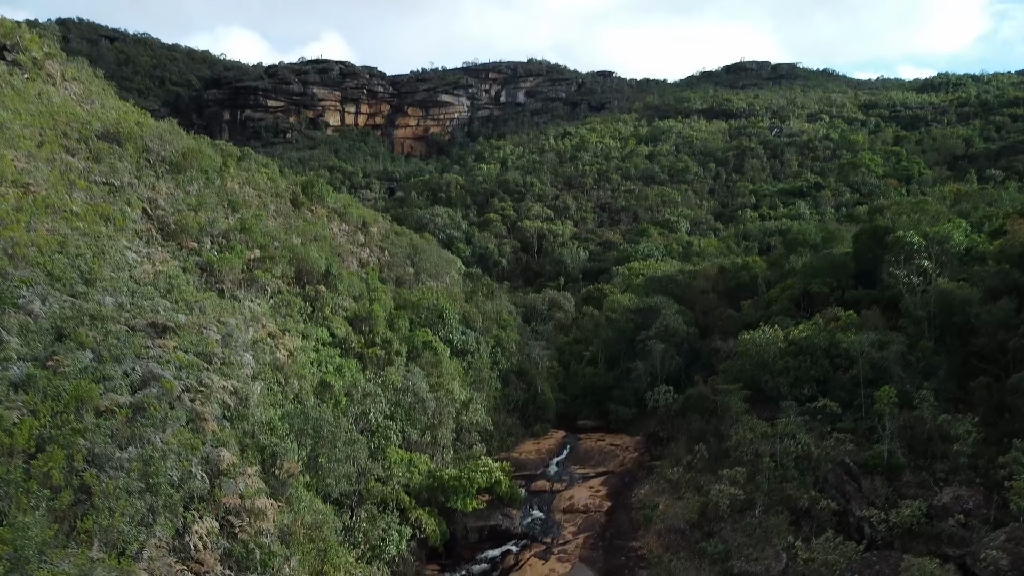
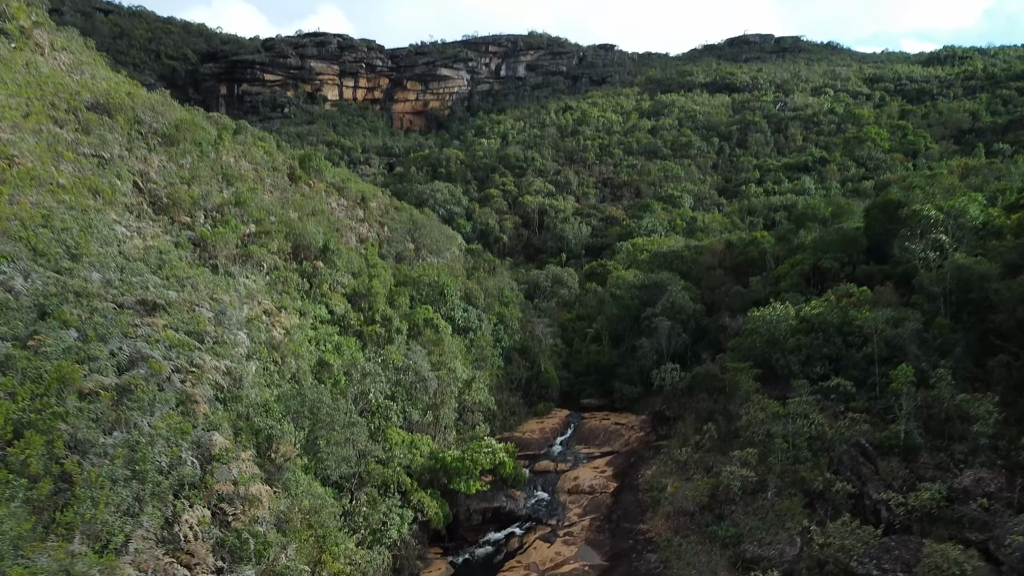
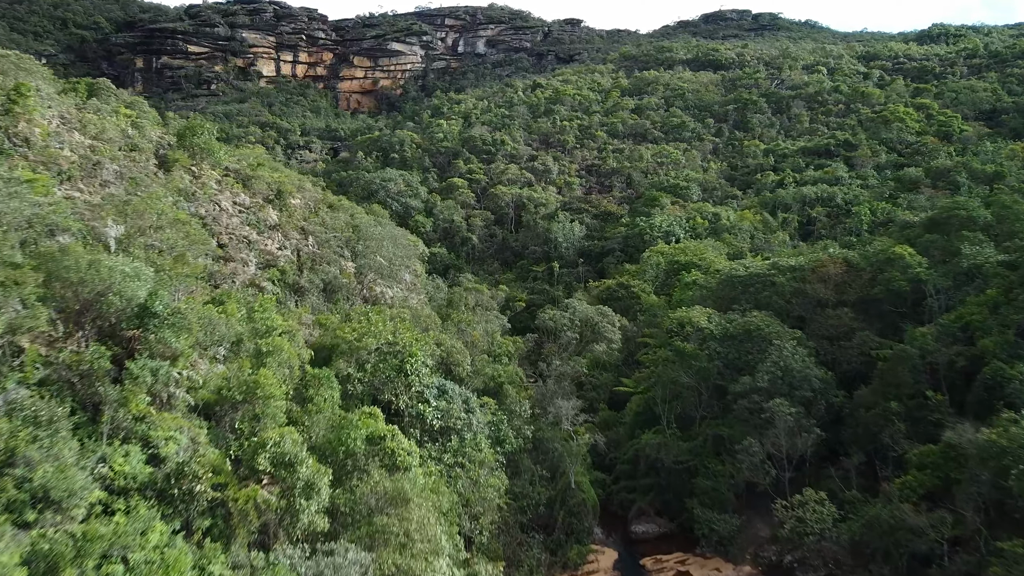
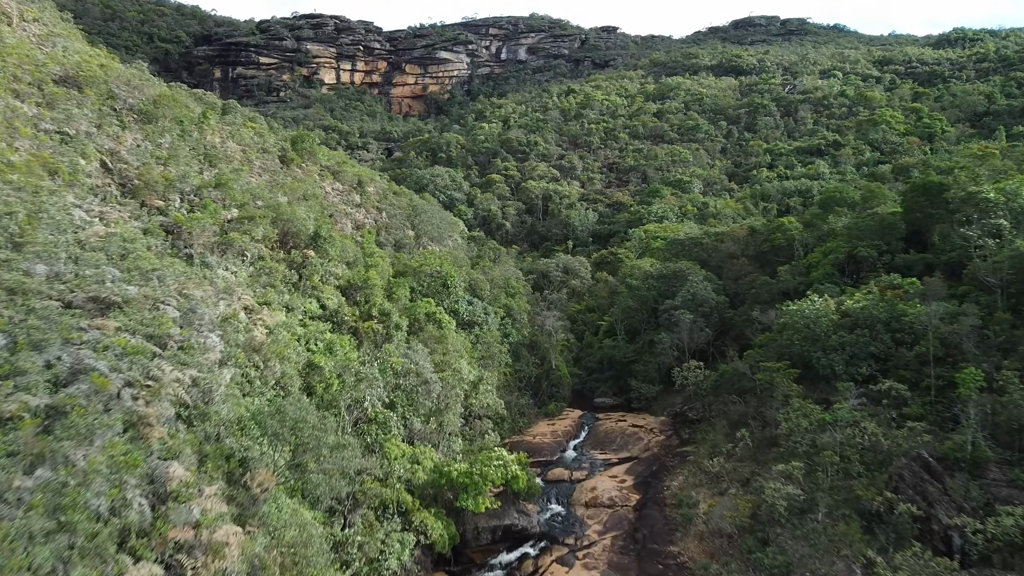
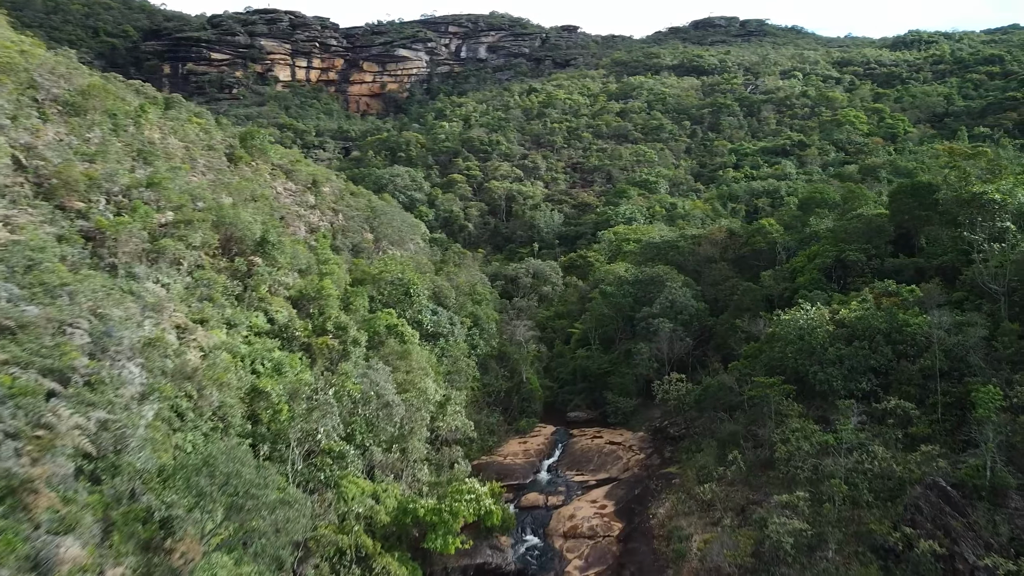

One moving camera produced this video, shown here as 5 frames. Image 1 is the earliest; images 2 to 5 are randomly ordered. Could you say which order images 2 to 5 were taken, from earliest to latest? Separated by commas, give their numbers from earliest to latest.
2, 4, 5, 3
